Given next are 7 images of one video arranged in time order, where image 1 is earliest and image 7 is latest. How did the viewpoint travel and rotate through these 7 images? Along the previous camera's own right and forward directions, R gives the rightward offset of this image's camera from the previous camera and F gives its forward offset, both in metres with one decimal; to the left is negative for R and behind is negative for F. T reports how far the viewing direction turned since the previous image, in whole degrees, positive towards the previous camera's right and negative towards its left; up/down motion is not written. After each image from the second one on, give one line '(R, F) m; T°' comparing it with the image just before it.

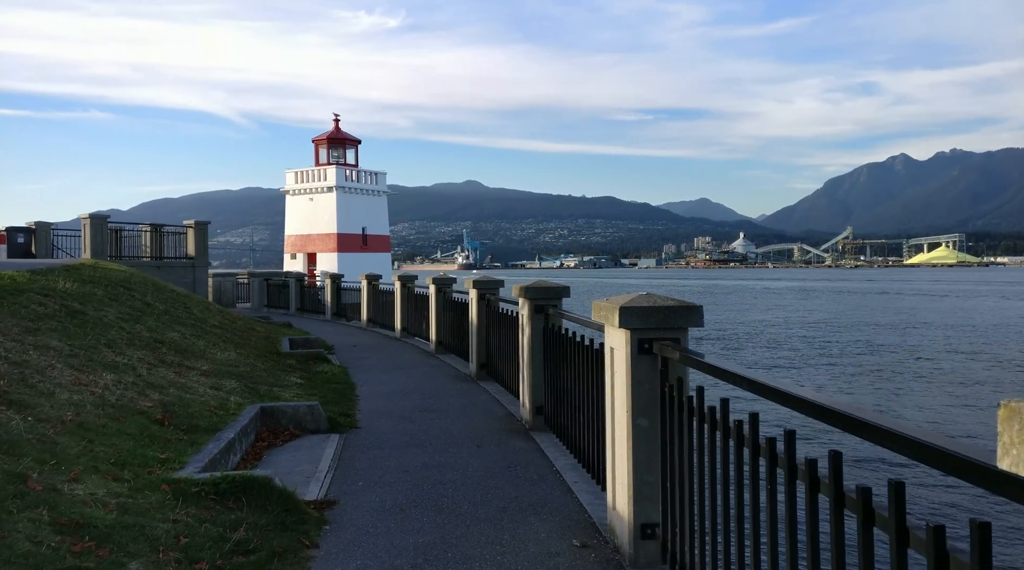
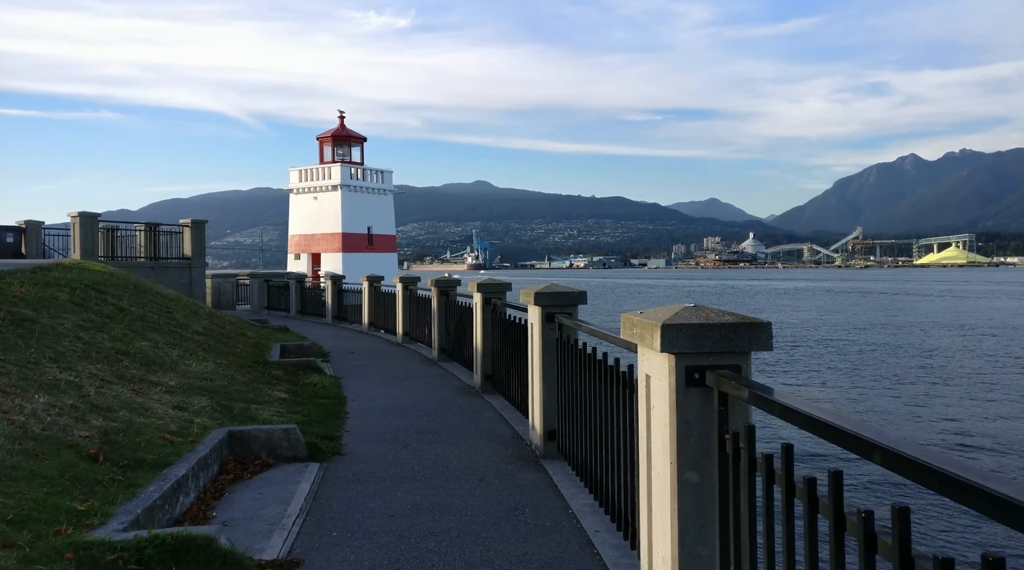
(0.0, +1.1) m; -1°
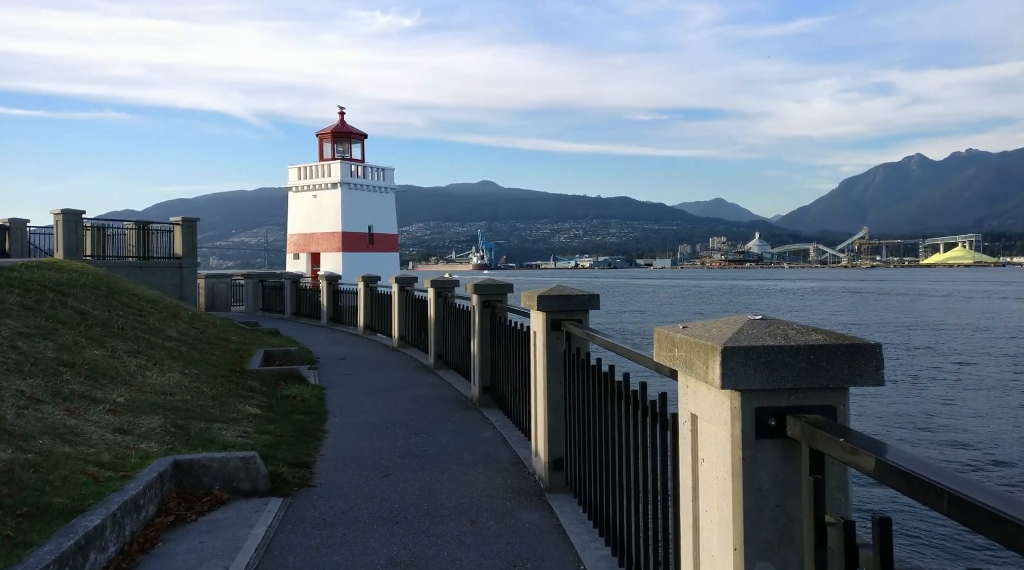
(0.0, +1.1) m; 0°
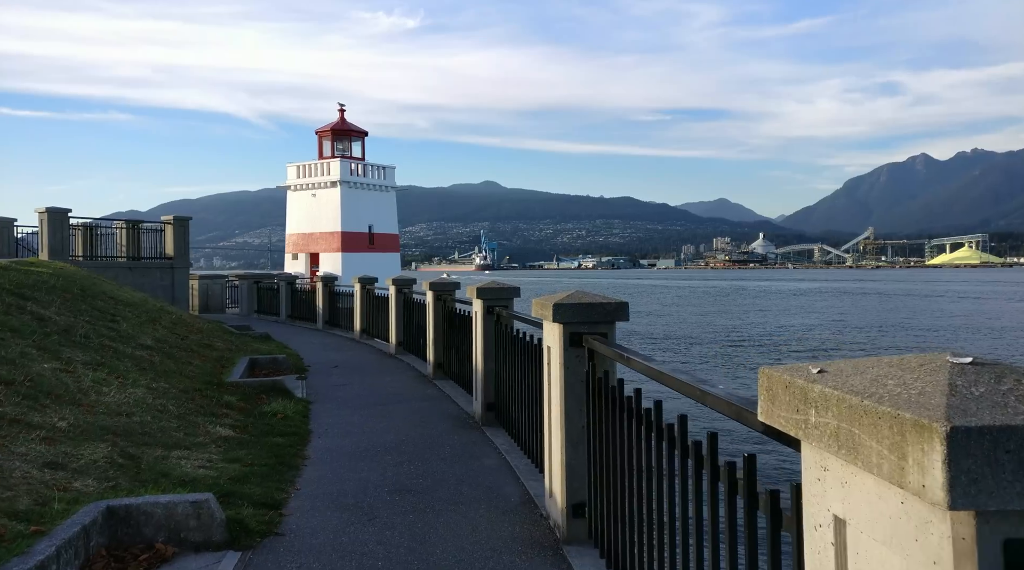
(0.0, +1.1) m; 0°
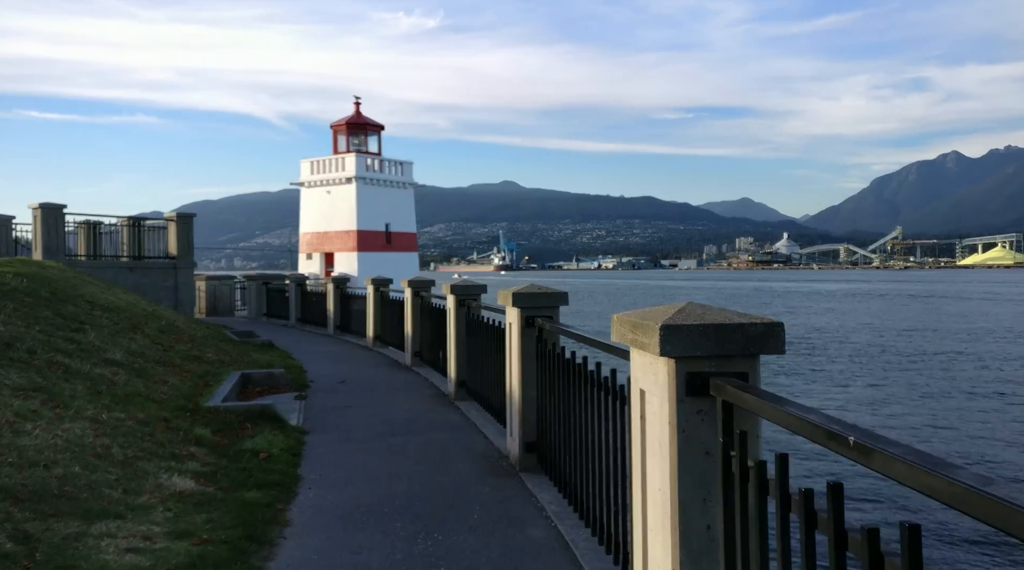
(-0.2, +1.9) m; -1°
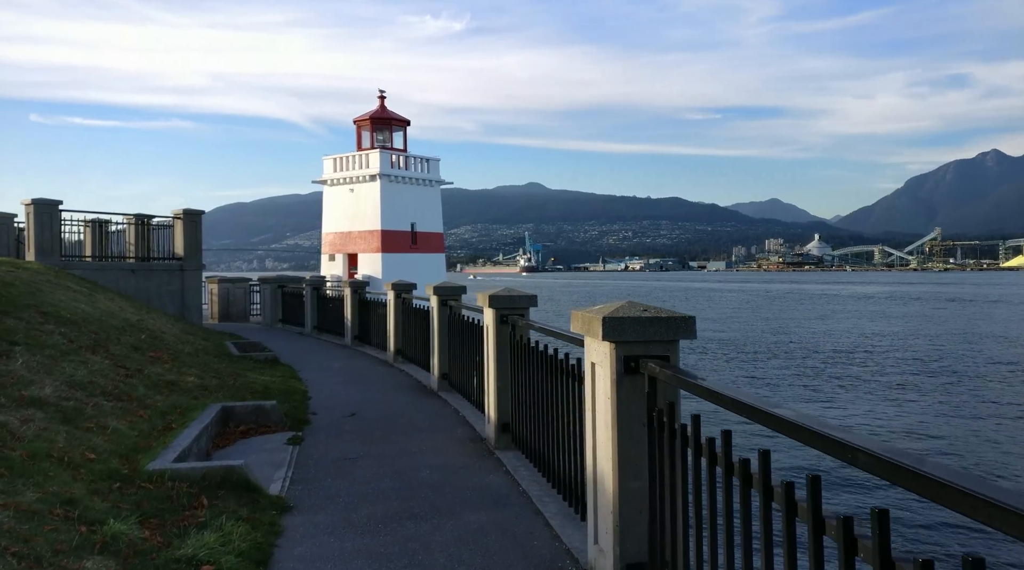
(-0.3, +2.6) m; -2°
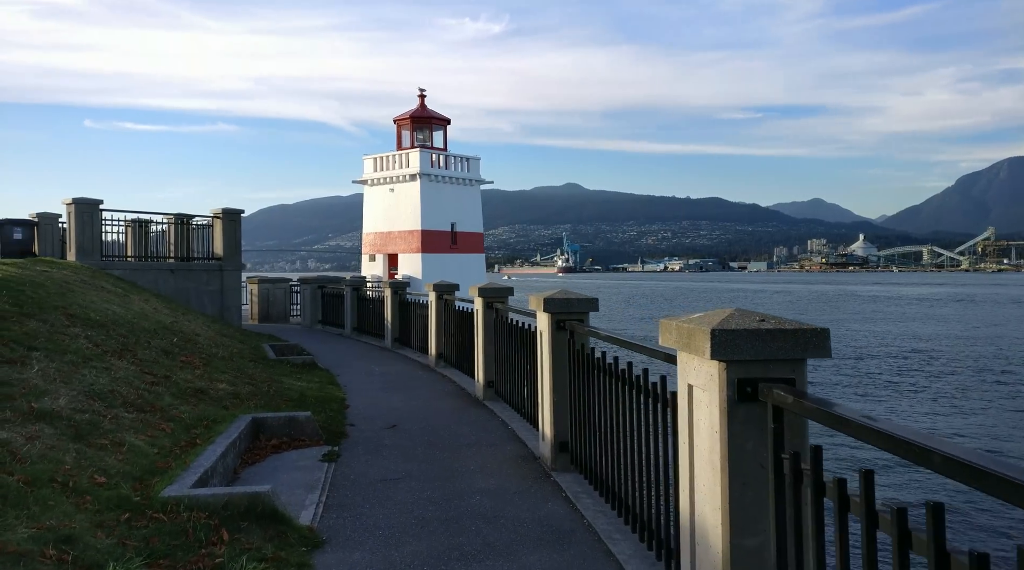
(-0.2, +0.8) m; -3°
